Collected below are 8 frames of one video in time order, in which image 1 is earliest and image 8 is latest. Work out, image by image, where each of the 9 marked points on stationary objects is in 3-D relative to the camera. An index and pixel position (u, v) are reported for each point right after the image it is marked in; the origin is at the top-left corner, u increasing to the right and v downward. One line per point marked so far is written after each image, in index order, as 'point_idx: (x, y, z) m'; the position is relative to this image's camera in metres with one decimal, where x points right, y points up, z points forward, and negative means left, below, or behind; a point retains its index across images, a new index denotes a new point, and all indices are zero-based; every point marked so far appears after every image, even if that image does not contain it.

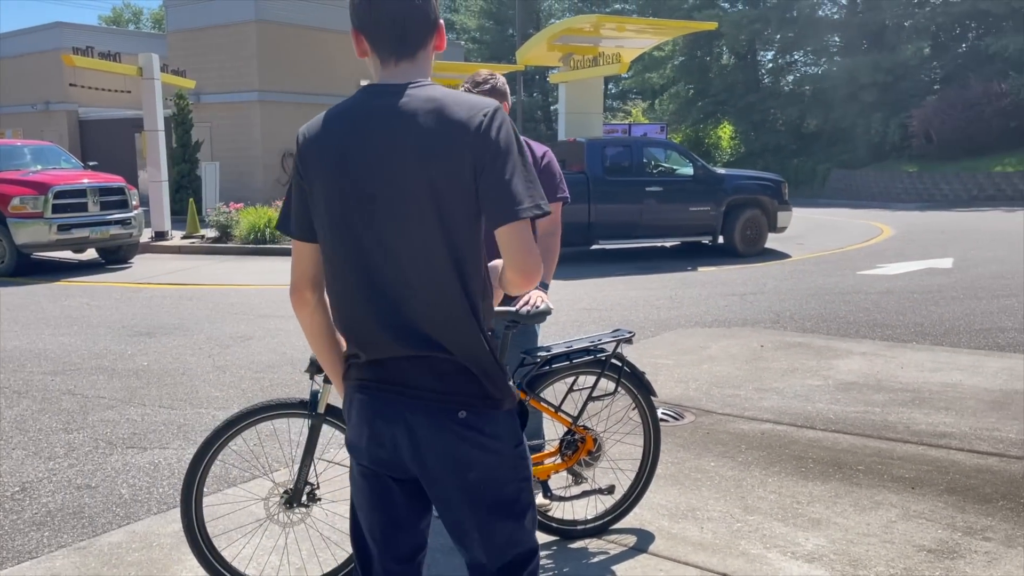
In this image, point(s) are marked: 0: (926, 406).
0: (+2.6, -0.7, +6.2) m
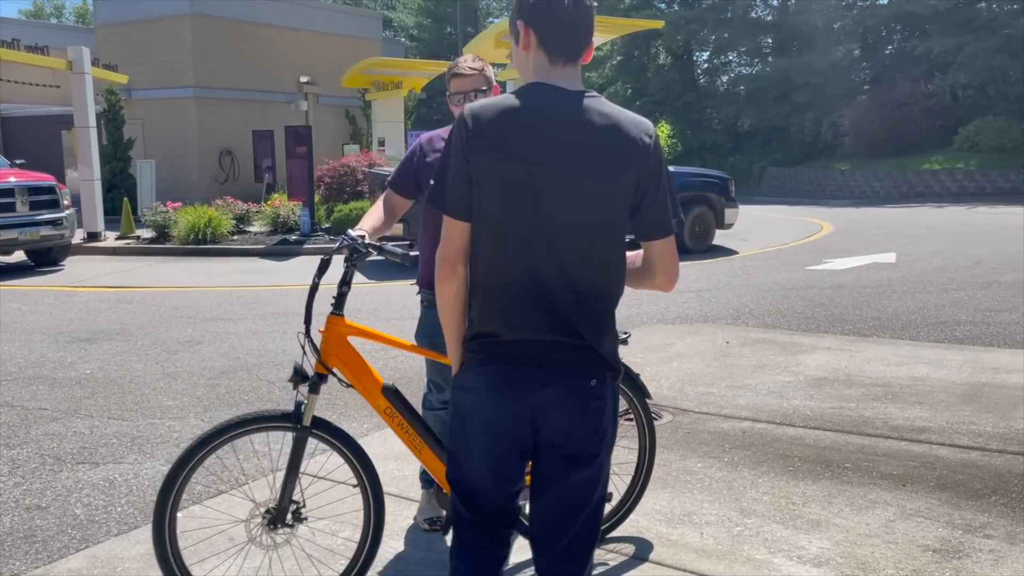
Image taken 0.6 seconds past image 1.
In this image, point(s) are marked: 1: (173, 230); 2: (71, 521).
0: (+2.5, -0.7, +6.2) m
1: (-4.5, +0.8, +13.0) m
2: (-2.2, -1.2, +4.9) m
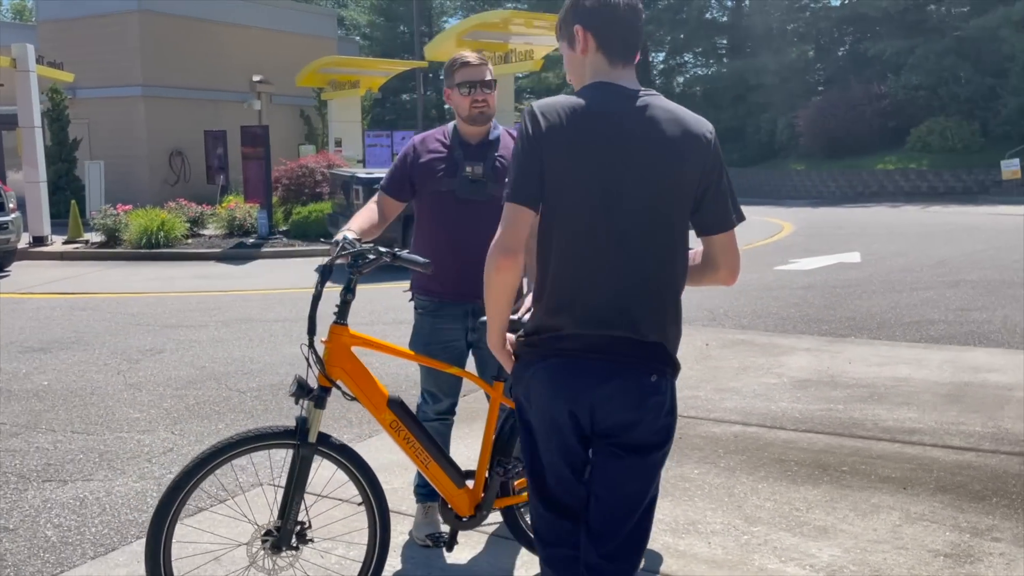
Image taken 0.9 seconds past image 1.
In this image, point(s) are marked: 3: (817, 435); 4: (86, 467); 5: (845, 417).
0: (+2.4, -0.7, +6.2) m
1: (-5.0, +0.7, +12.6) m
2: (-2.2, -1.2, +4.6) m
3: (+1.8, -0.9, +5.6) m
4: (-2.4, -1.0, +5.6) m
5: (+2.0, -0.8, +5.9) m
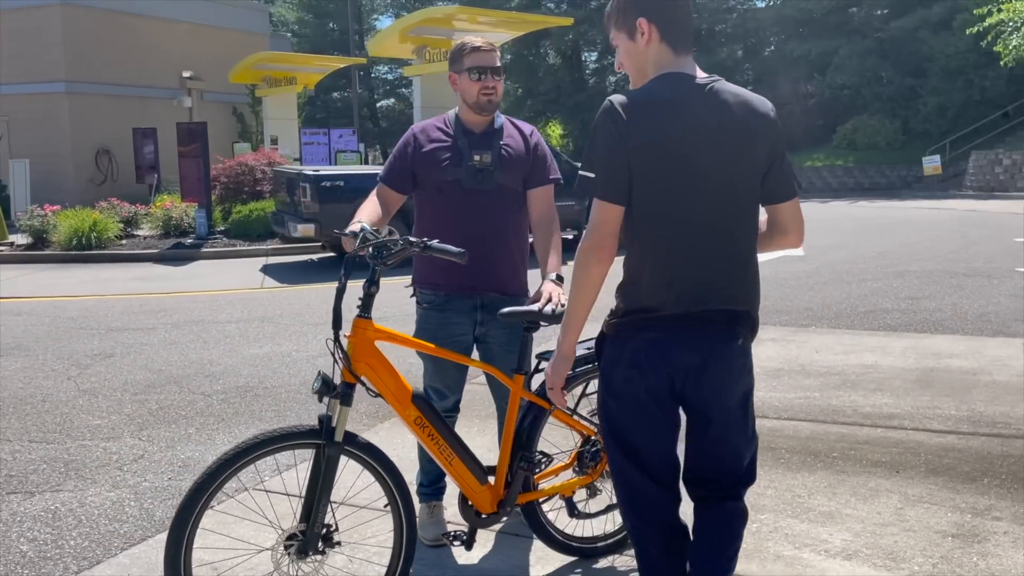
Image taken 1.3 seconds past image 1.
0: (+2.2, -0.6, +6.3) m
1: (-5.7, +0.6, +12.0) m
2: (-2.2, -1.2, +4.4) m
3: (+1.7, -0.8, +5.7) m
4: (-2.5, -1.0, +5.3) m
5: (+1.9, -0.7, +6.0) m
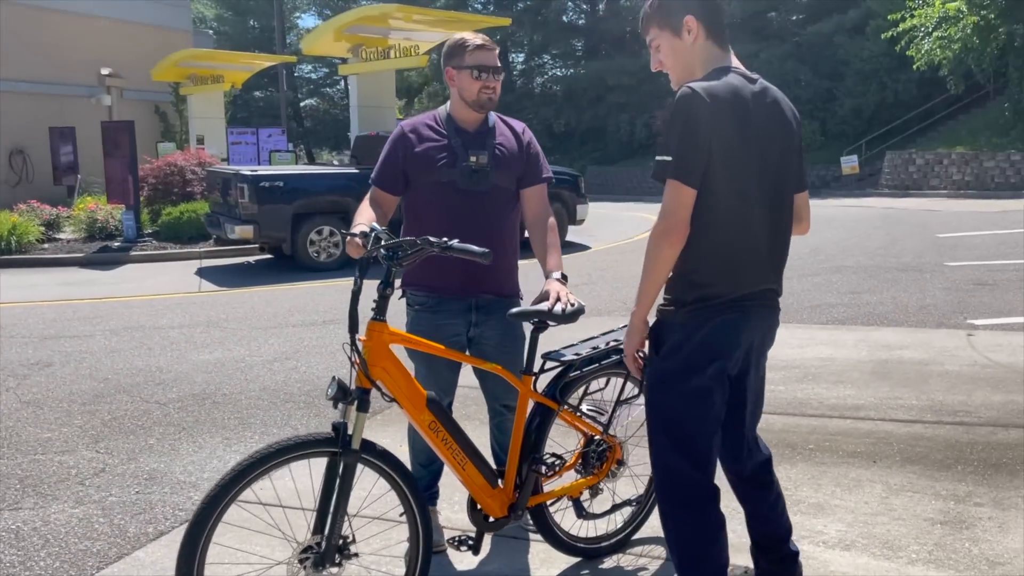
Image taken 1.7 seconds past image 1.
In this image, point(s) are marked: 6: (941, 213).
0: (+2.0, -0.6, +6.4) m
1: (-6.4, +0.6, +11.4) m
2: (-2.2, -1.2, +4.1) m
3: (+1.6, -0.8, +5.8) m
4: (-2.6, -1.1, +5.0) m
5: (+1.8, -0.7, +6.1) m
6: (+6.3, +1.0, +14.0) m
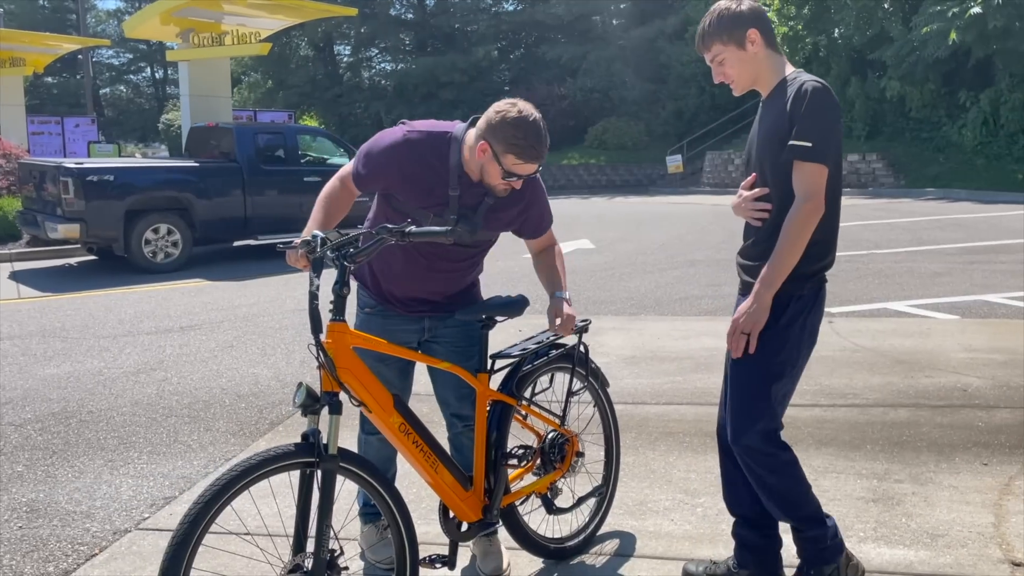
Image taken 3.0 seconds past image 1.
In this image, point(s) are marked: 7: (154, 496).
0: (+1.4, -0.6, +6.6) m
1: (-8.0, +0.4, +9.7) m
2: (-2.3, -1.3, +3.4) m
3: (+1.0, -0.7, +5.9) m
4: (-2.8, -1.1, +4.2) m
5: (+1.2, -0.6, +6.3) m
6: (+3.9, +1.1, +15.0) m
7: (-1.7, -1.0, +4.7) m
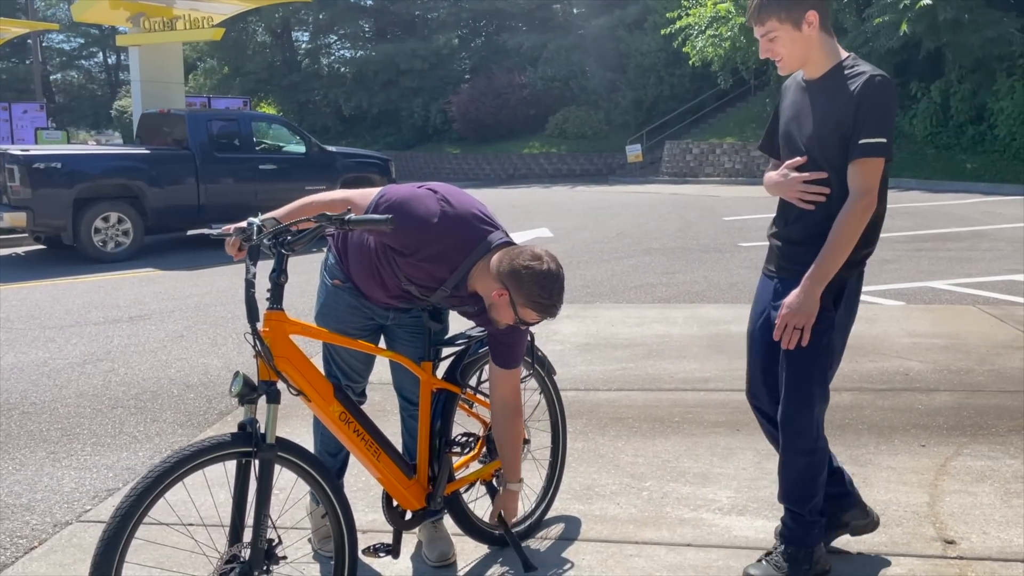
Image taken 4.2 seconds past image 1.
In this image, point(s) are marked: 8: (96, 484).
0: (+1.0, -0.5, +6.7) m
1: (-8.4, +0.5, +9.4) m
2: (-2.5, -1.2, +3.4) m
3: (+0.7, -0.6, +5.9) m
4: (-3.1, -1.0, +4.1) m
5: (+0.8, -0.6, +6.3) m
6: (+3.2, +1.3, +15.1) m
7: (-2.0, -0.9, +4.6) m
8: (-2.0, -0.9, +4.7) m
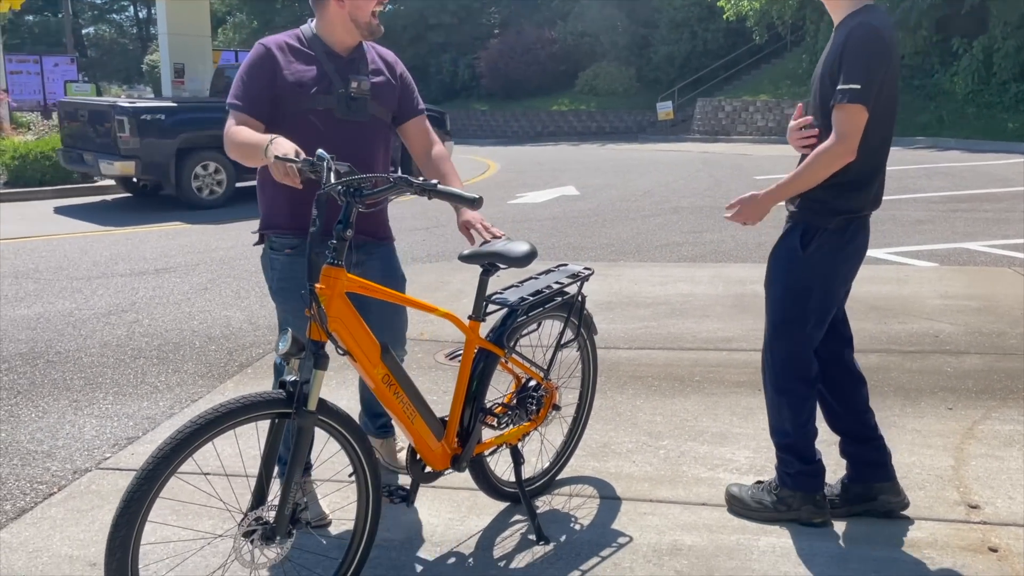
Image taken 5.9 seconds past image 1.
0: (+1.2, -0.2, +6.6) m
1: (-8.2, +1.0, +9.6) m
2: (-2.4, -1.0, +3.4) m
3: (+0.8, -0.4, +5.9) m
4: (-3.0, -0.8, +4.2) m
5: (+1.0, -0.3, +6.2) m
6: (+3.7, +1.9, +14.8) m
7: (-1.9, -0.7, +4.7) m
8: (-1.9, -0.7, +4.7) m
